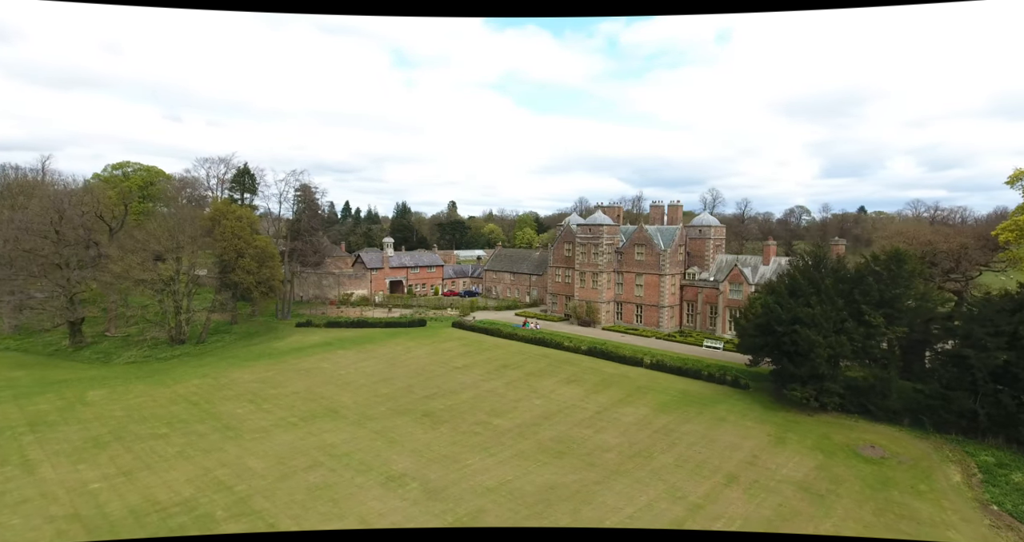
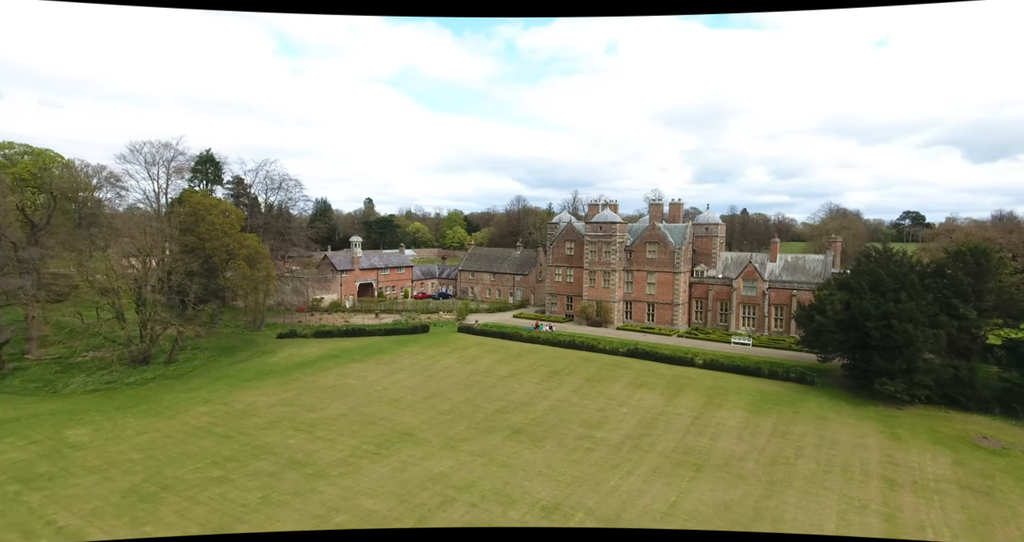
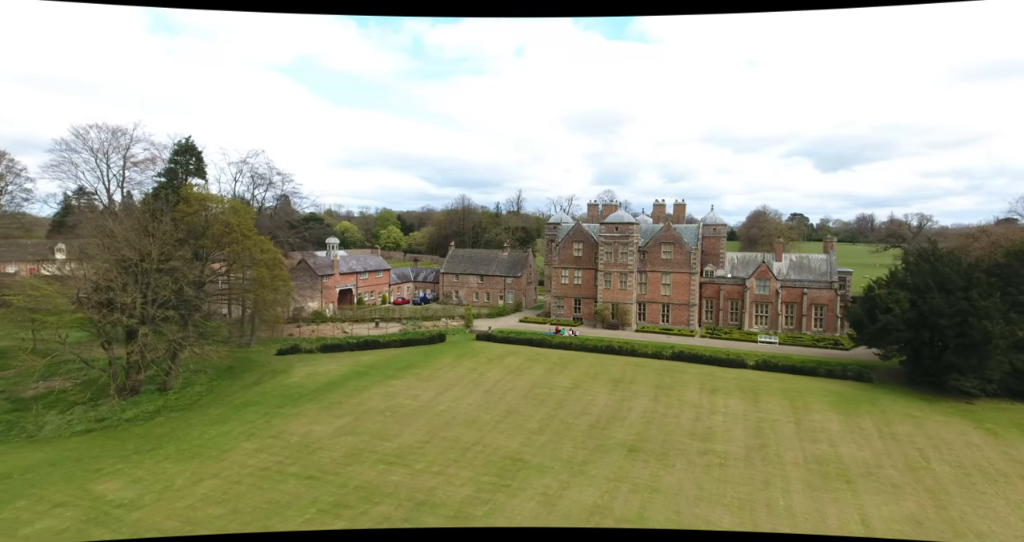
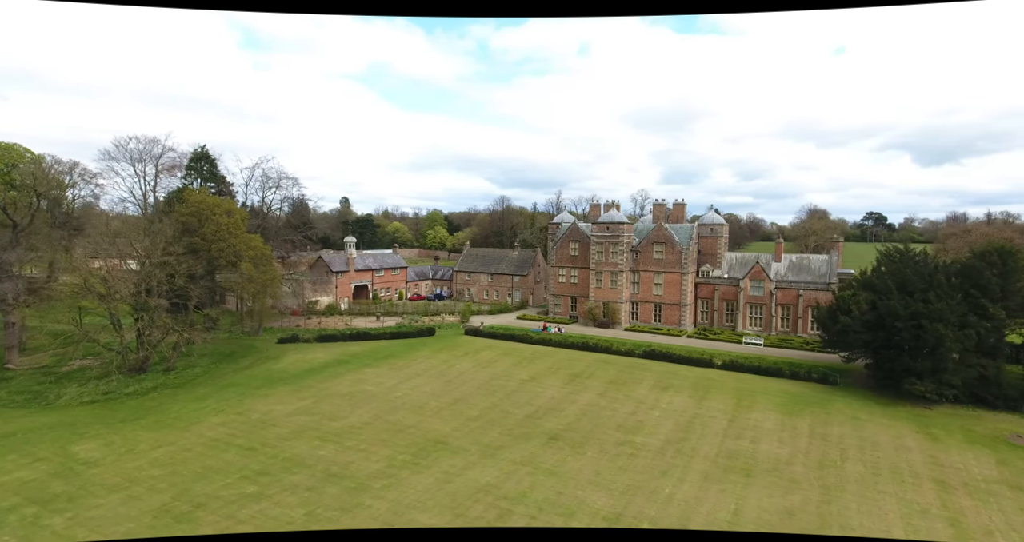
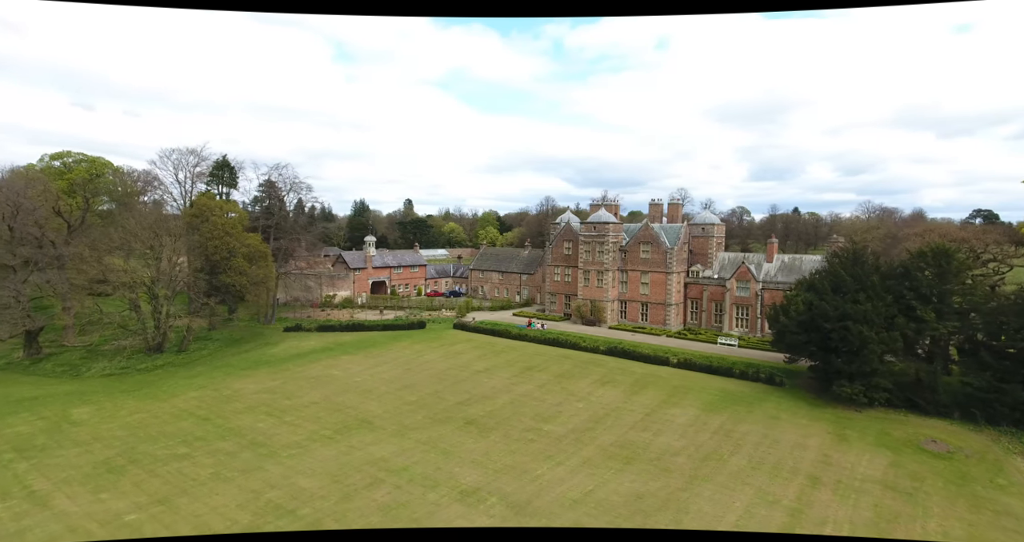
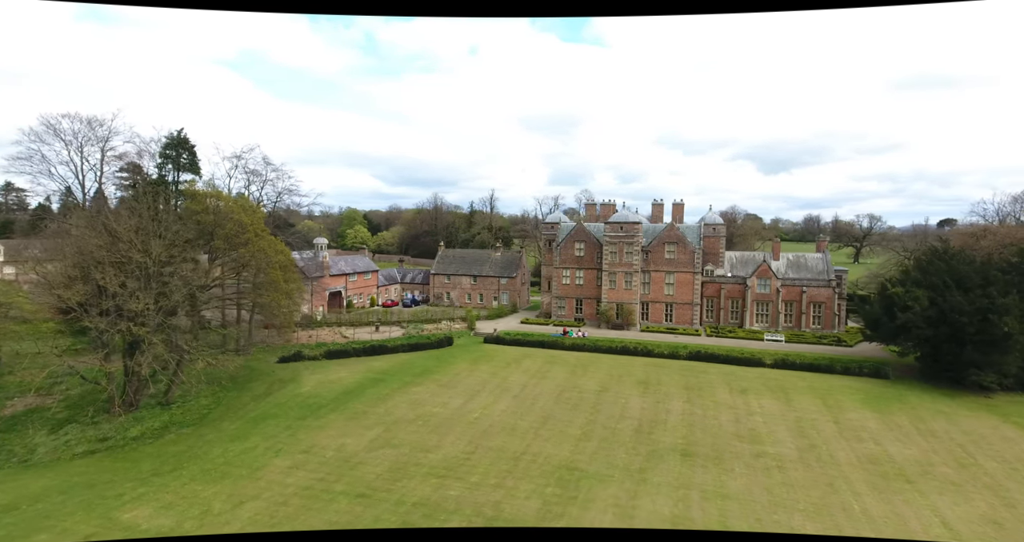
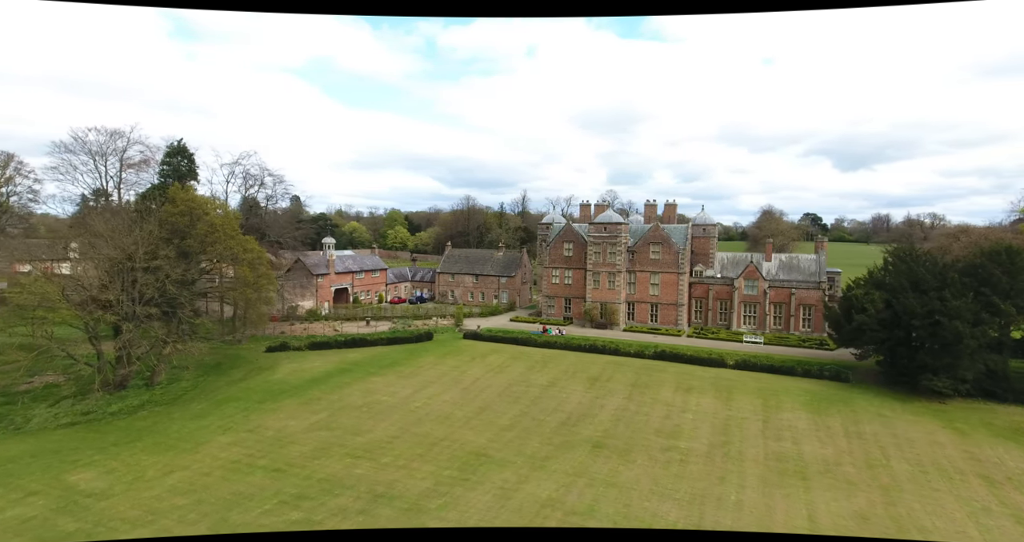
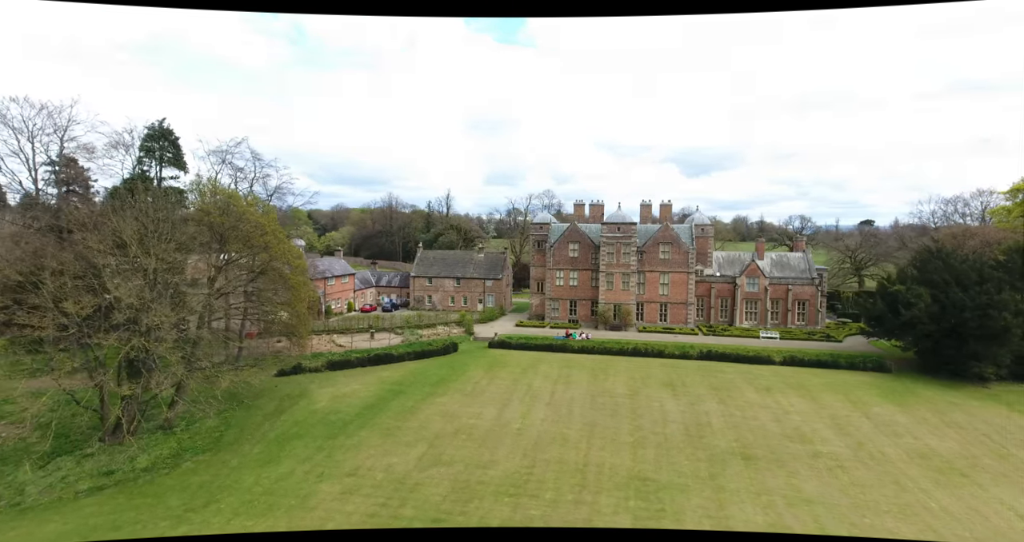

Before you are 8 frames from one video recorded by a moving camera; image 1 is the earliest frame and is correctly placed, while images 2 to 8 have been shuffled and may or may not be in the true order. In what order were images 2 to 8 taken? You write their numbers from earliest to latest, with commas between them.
5, 2, 4, 7, 3, 6, 8
